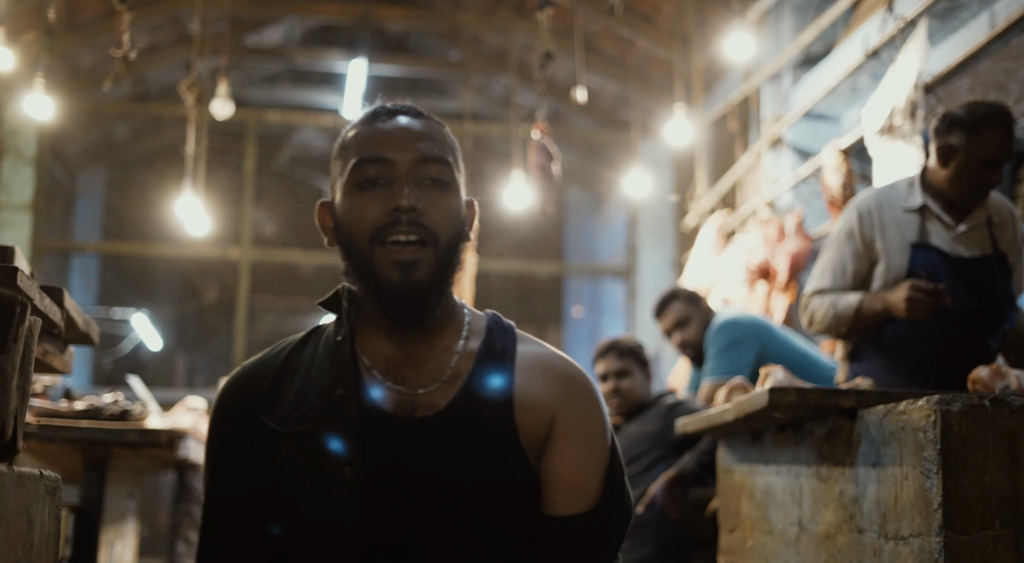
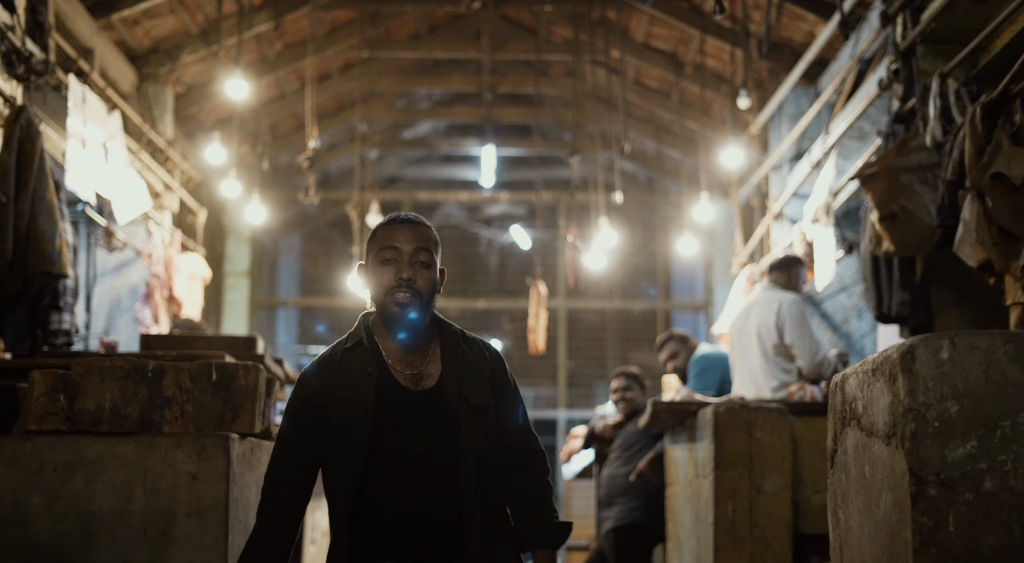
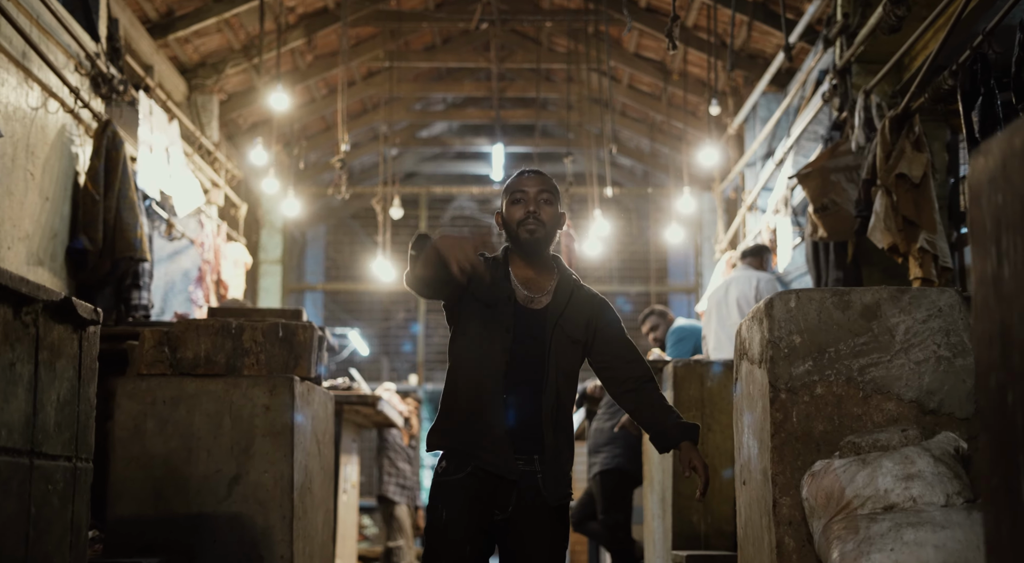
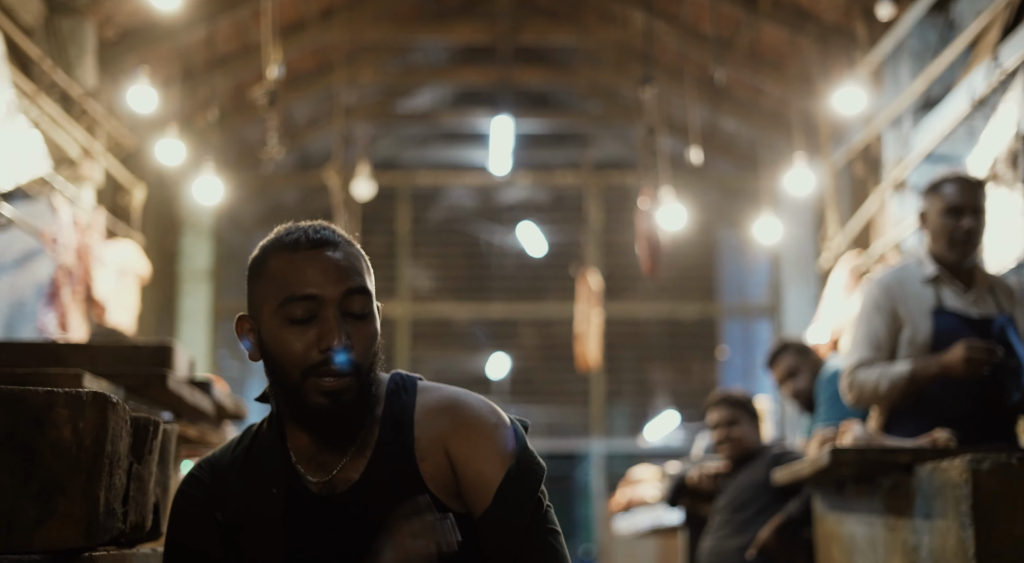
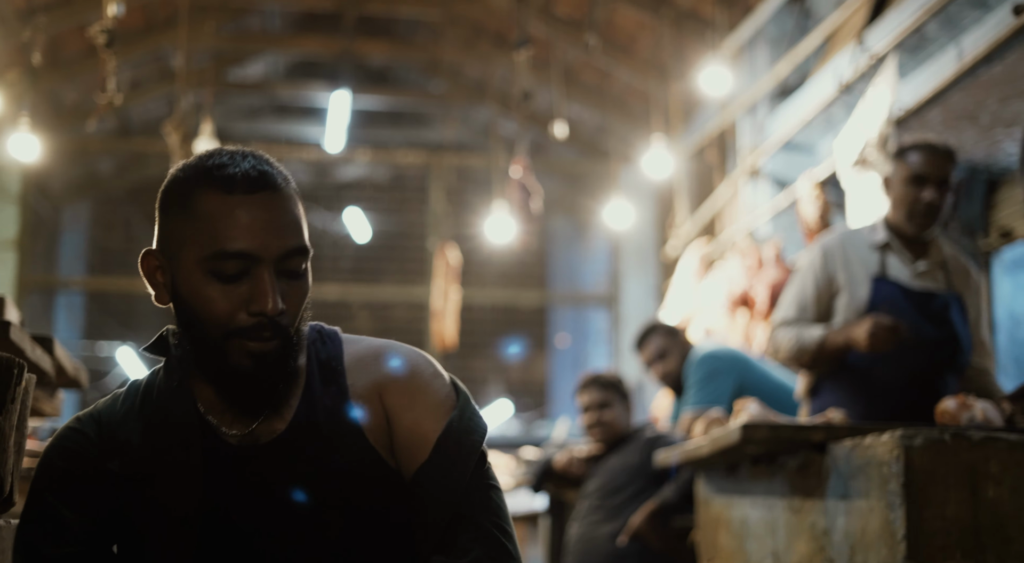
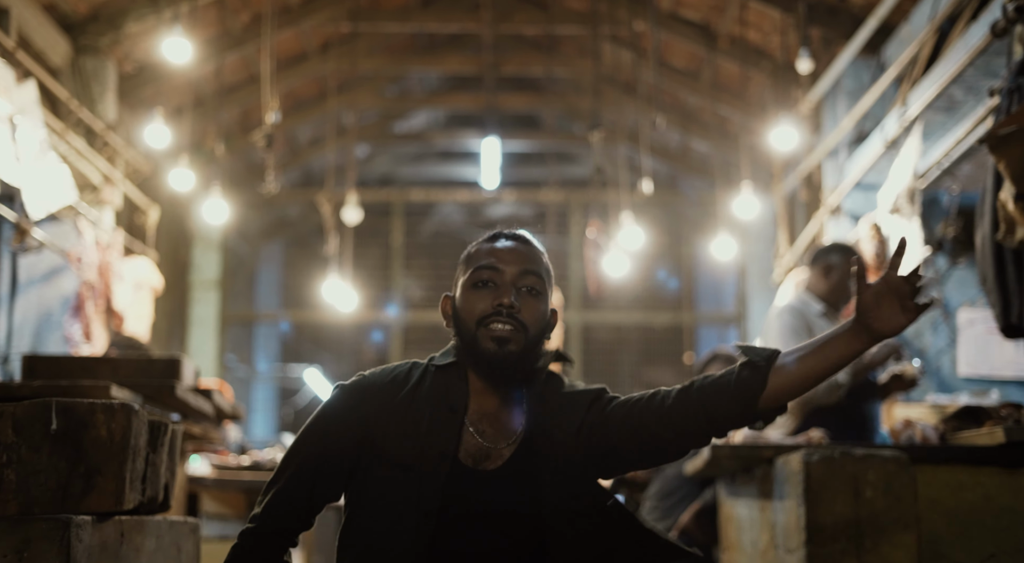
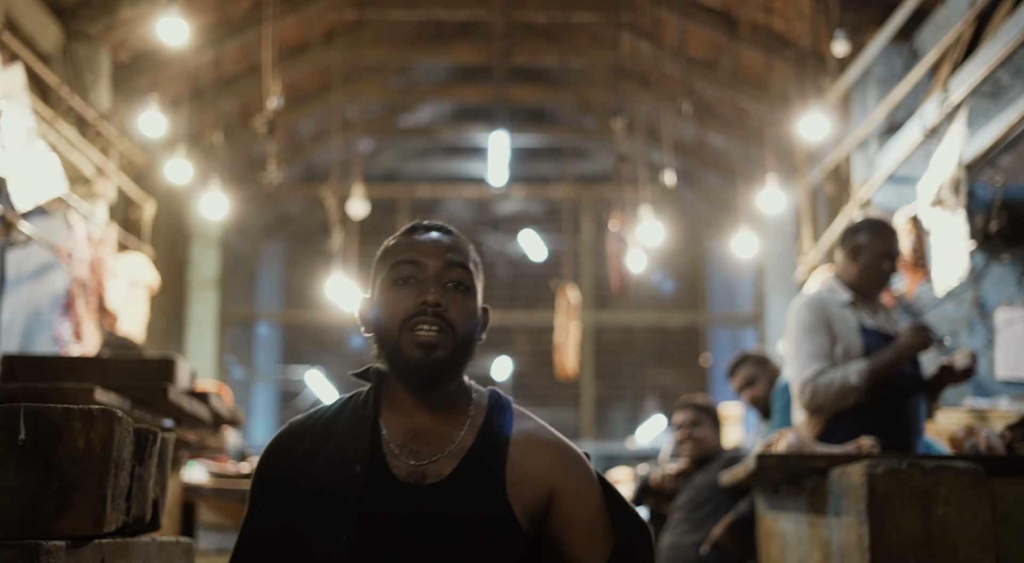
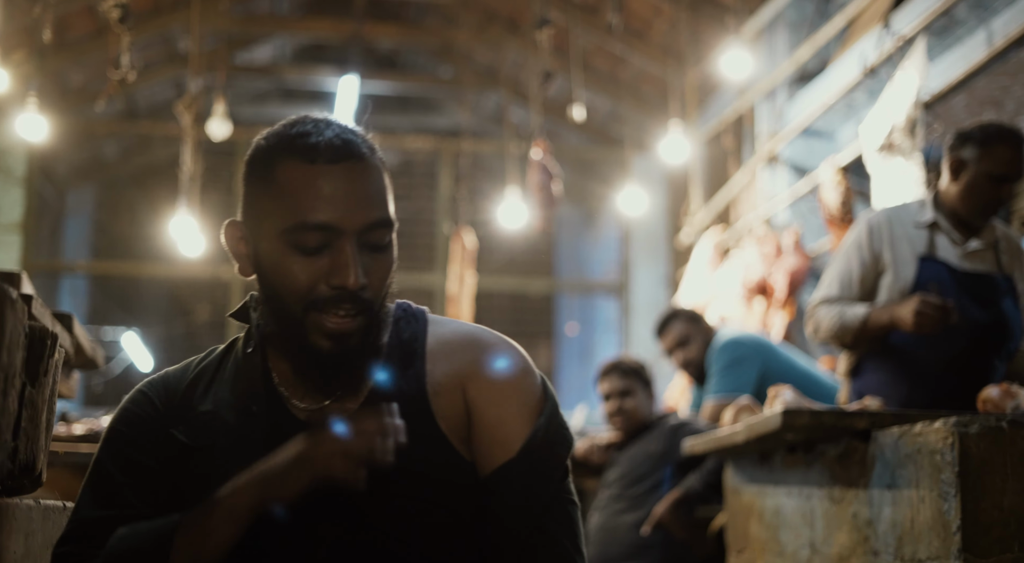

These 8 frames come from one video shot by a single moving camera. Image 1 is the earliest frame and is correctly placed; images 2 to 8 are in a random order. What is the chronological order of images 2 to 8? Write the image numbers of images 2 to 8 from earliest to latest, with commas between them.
8, 5, 4, 7, 6, 2, 3
